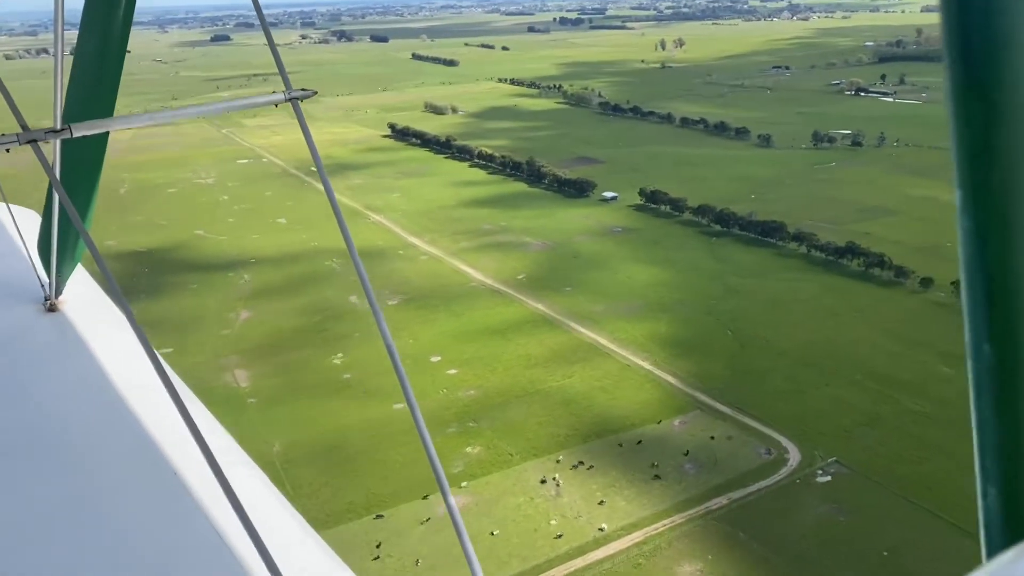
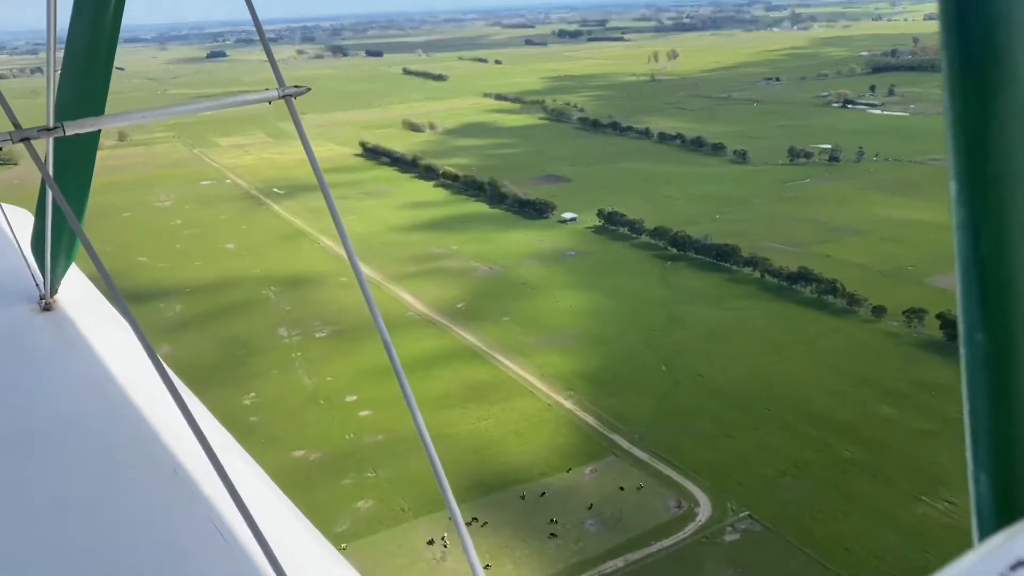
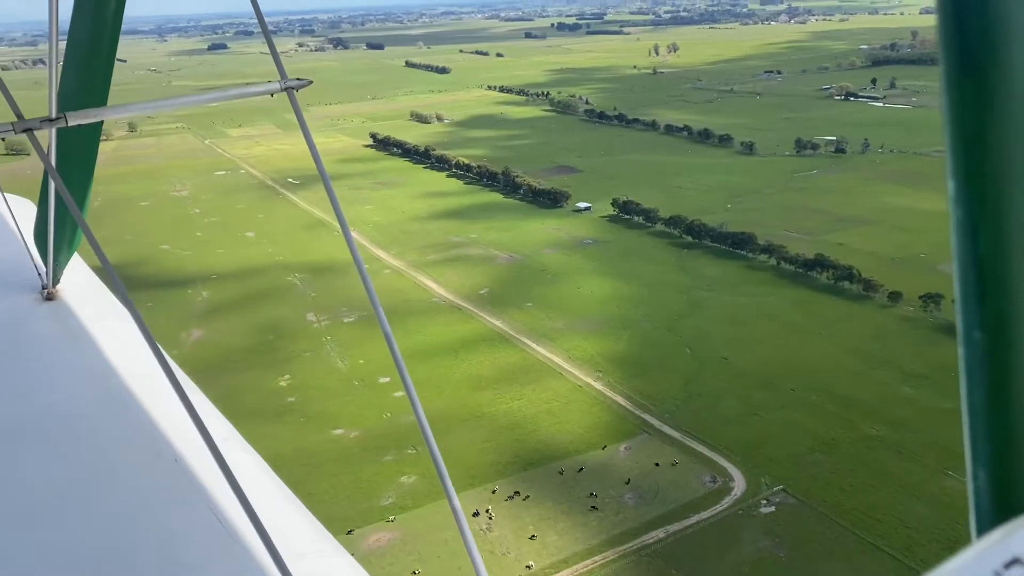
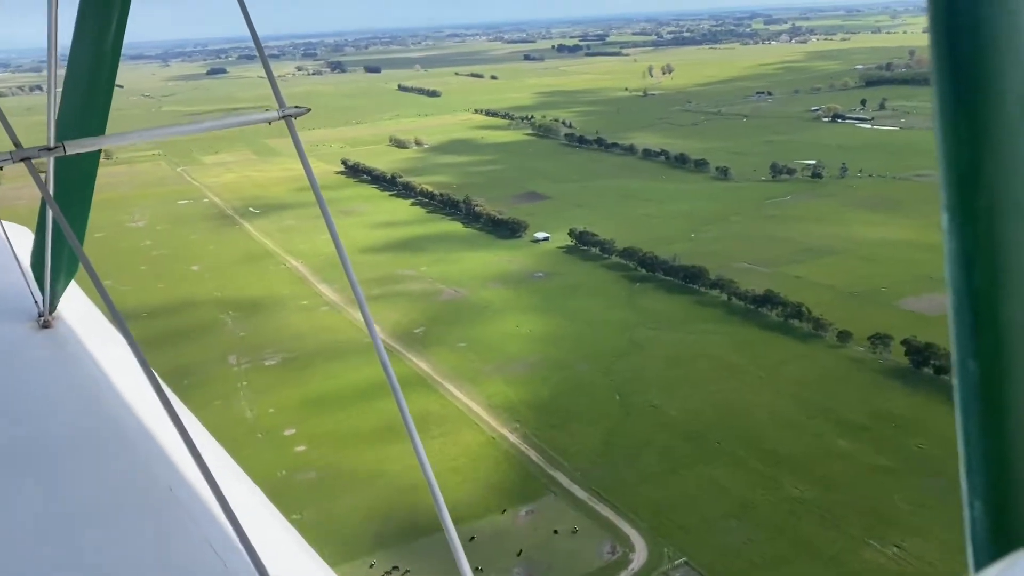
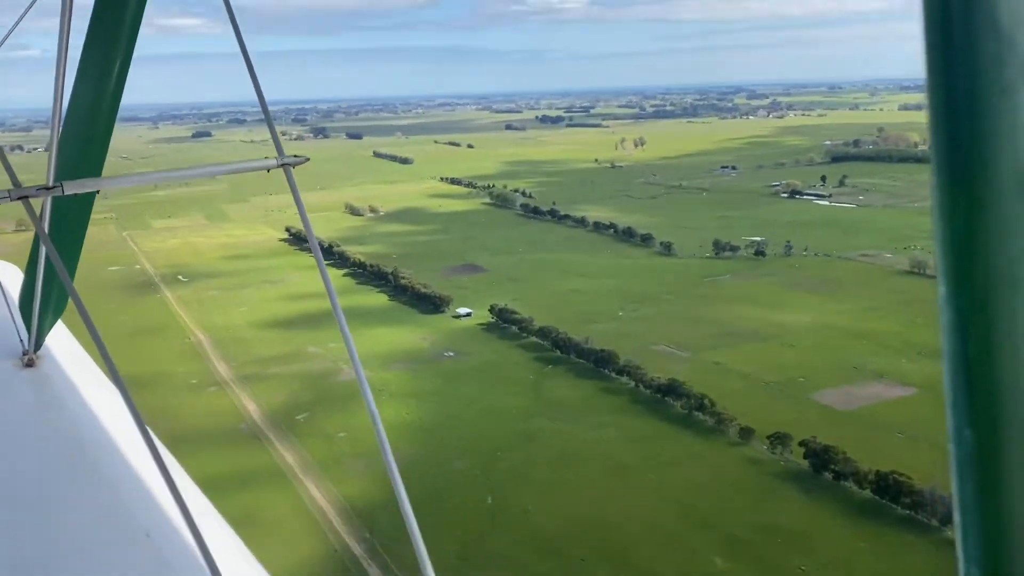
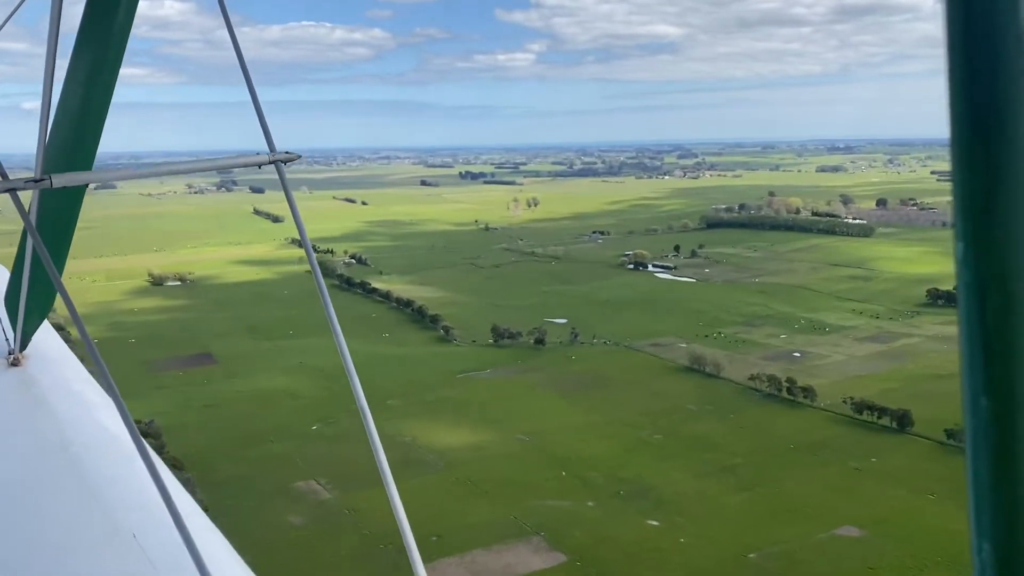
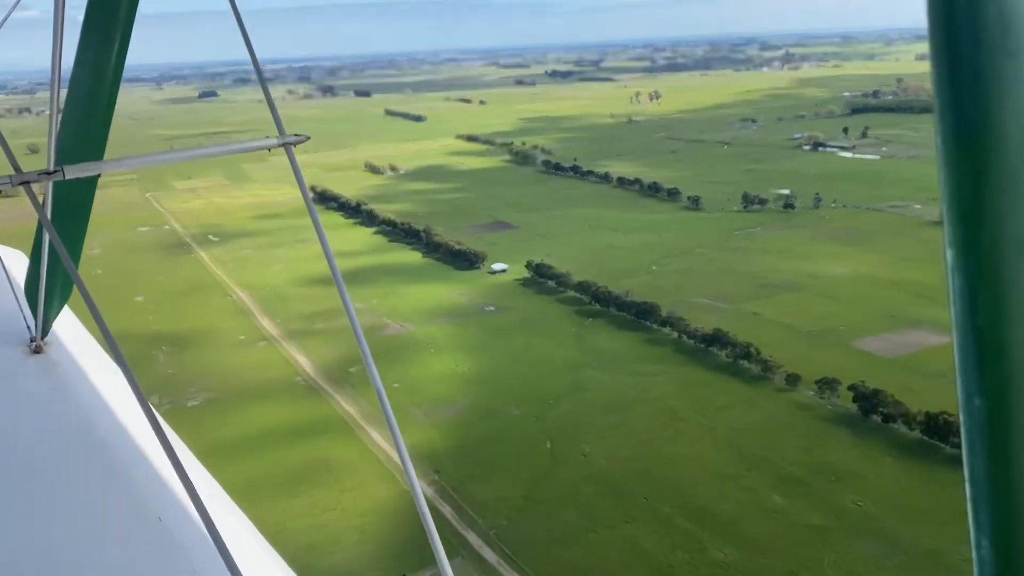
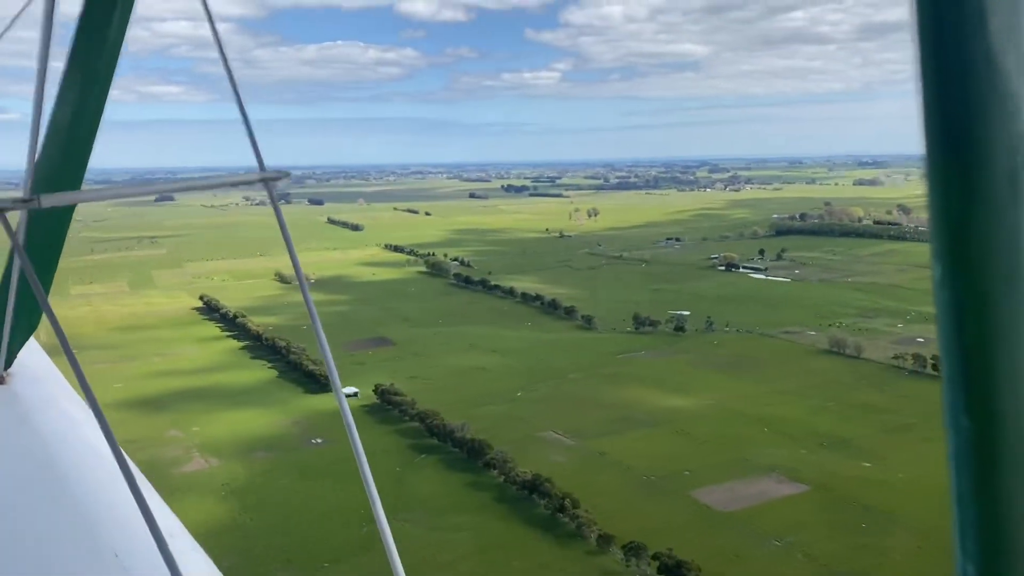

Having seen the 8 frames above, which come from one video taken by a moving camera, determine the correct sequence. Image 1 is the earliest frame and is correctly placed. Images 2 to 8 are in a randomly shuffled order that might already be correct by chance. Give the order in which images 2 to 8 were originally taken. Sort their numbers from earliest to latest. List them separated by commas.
3, 2, 4, 7, 5, 8, 6
